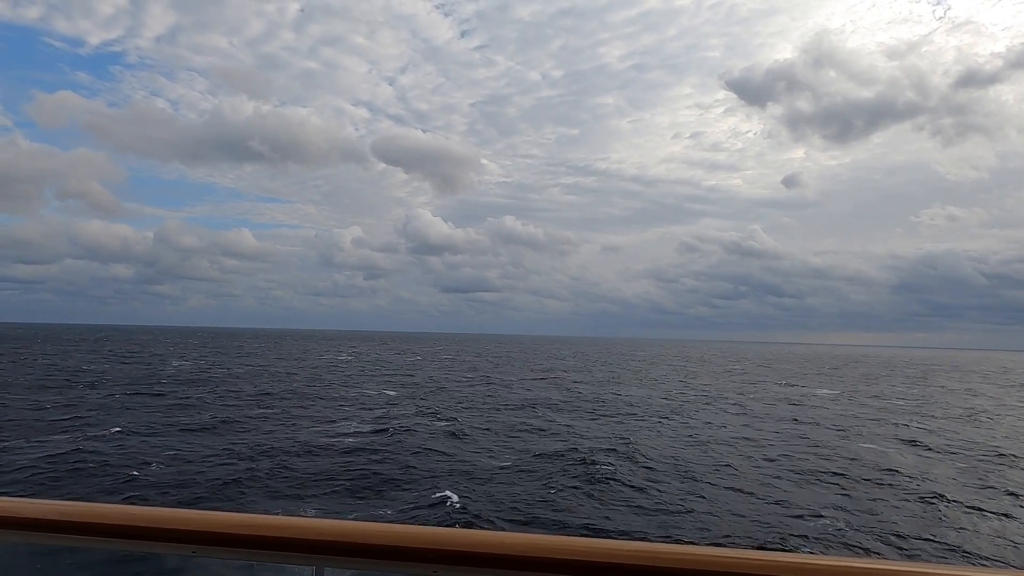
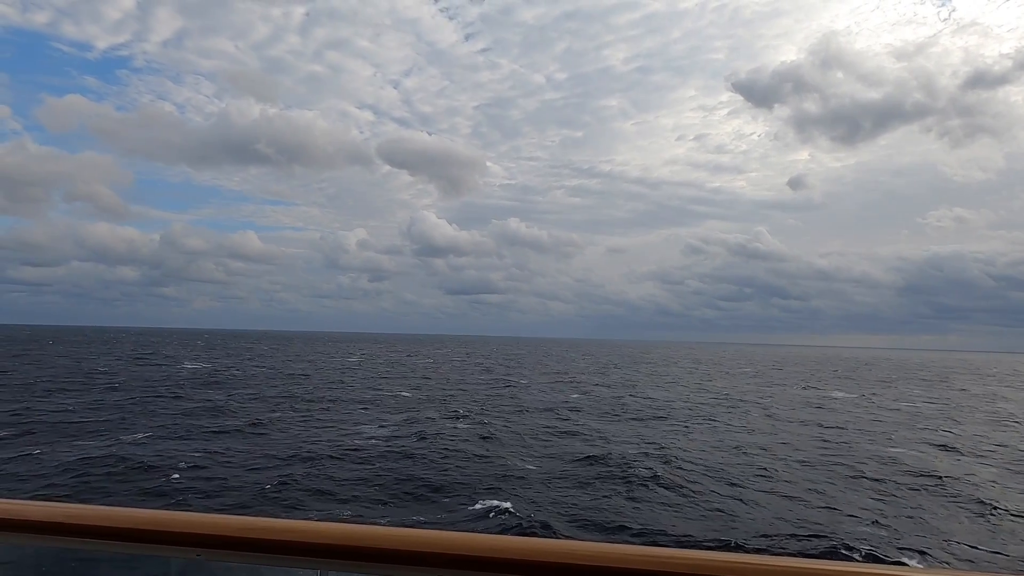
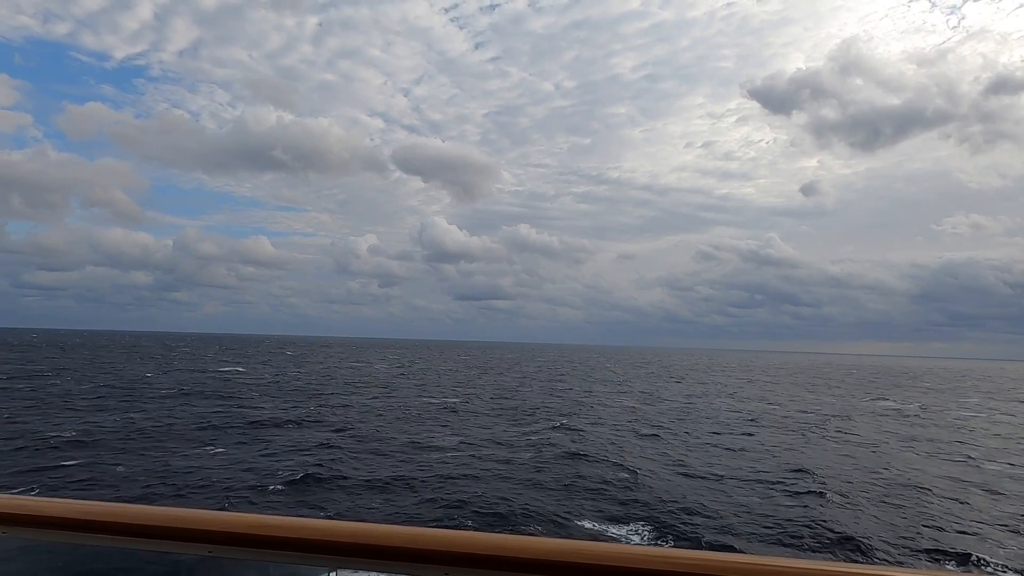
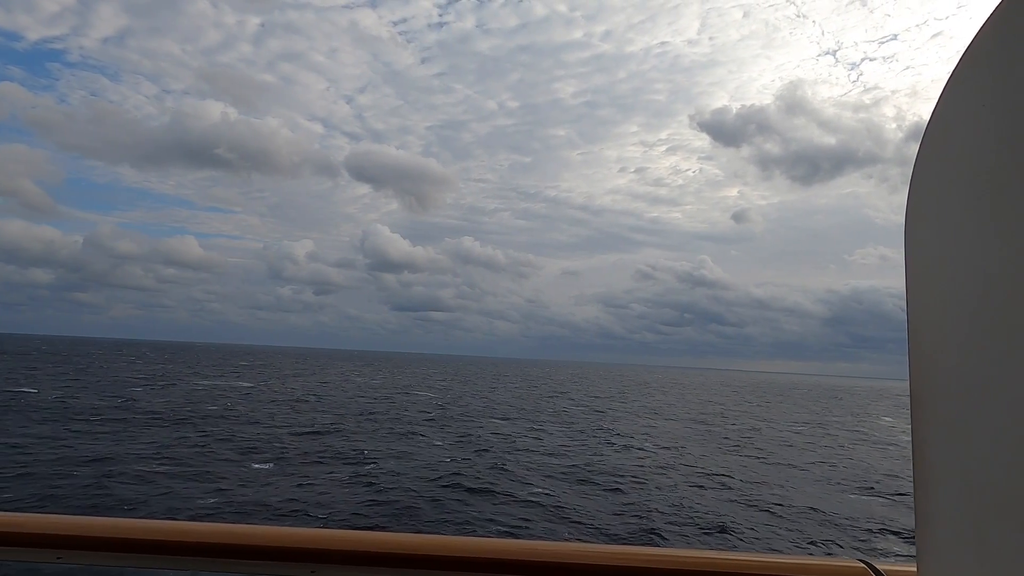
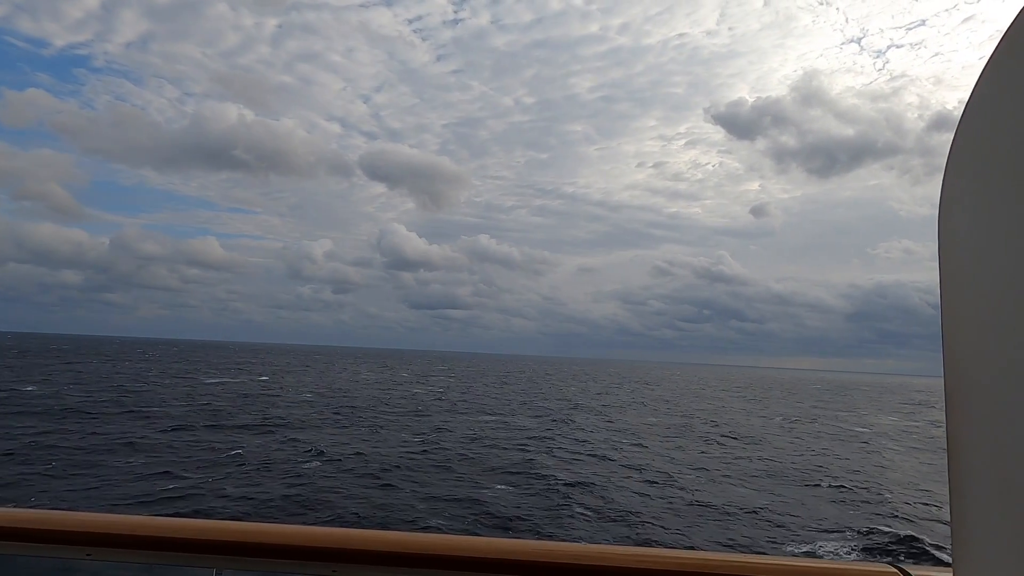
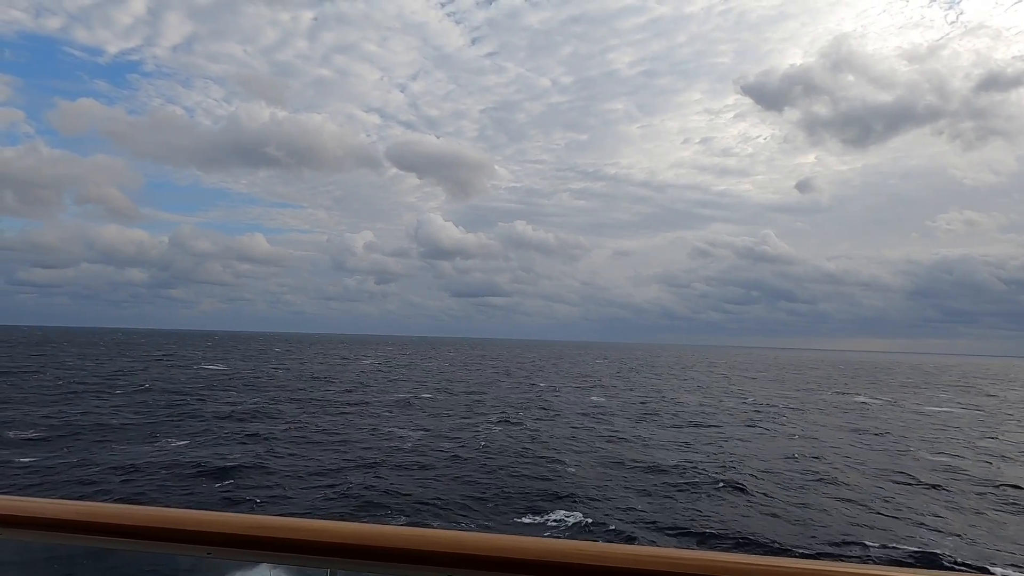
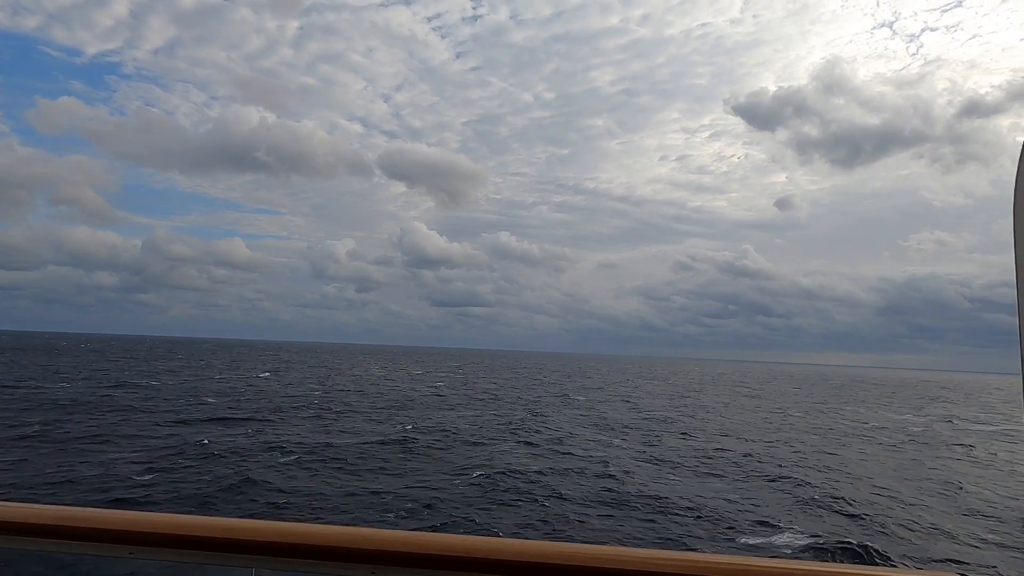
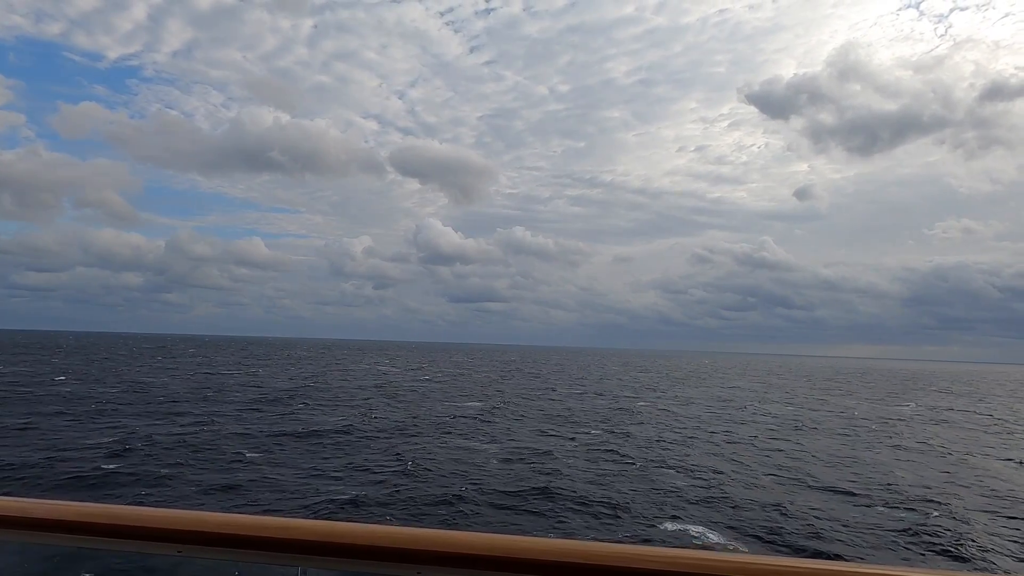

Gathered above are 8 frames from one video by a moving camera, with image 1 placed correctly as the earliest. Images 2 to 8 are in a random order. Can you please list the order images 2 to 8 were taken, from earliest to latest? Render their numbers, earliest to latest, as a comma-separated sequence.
2, 6, 3, 8, 7, 5, 4
